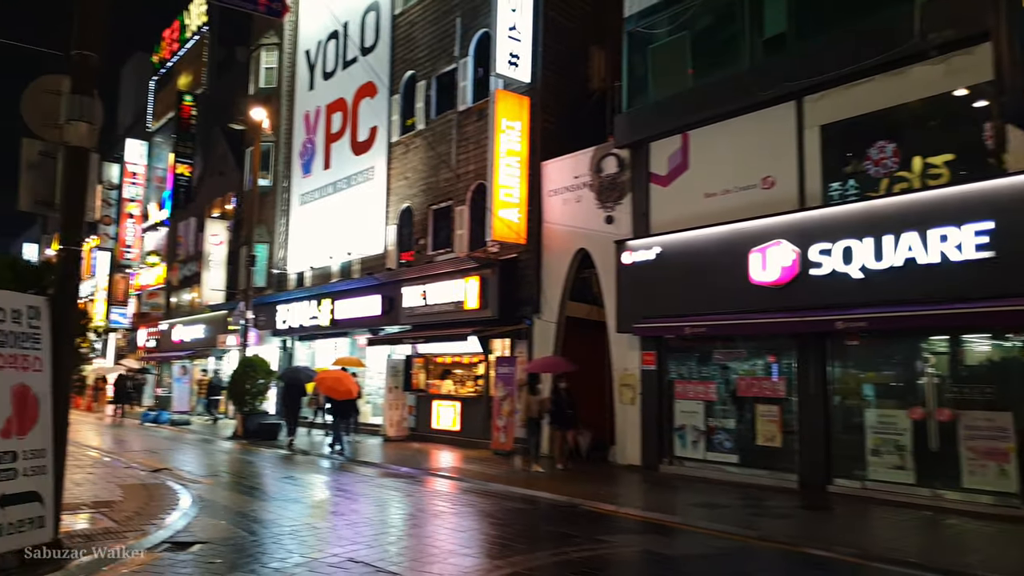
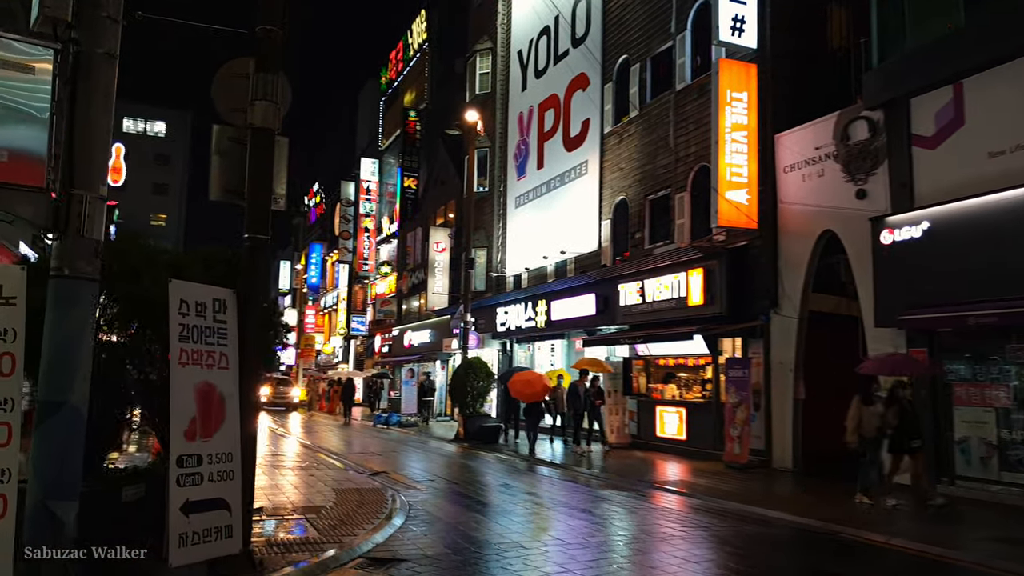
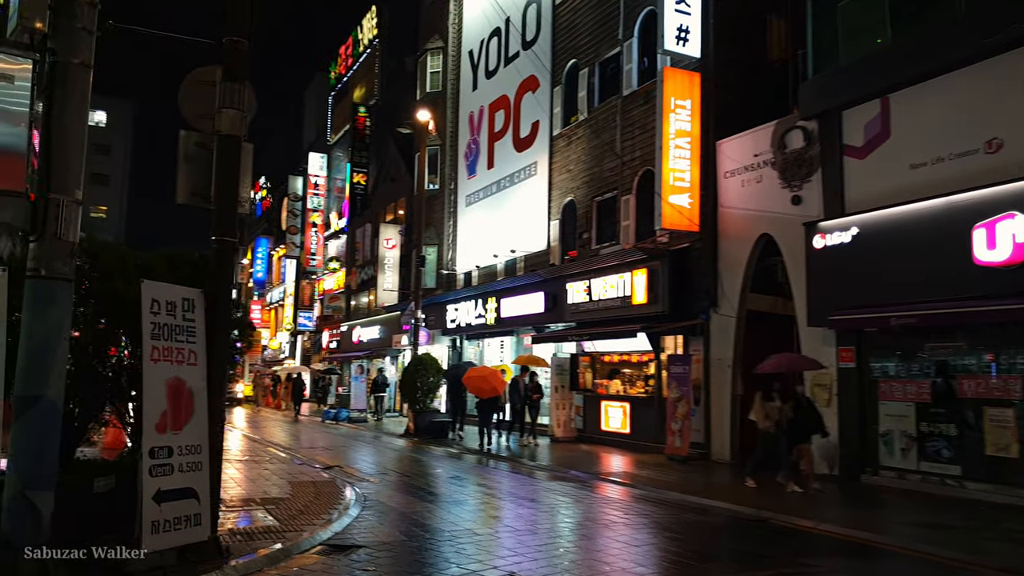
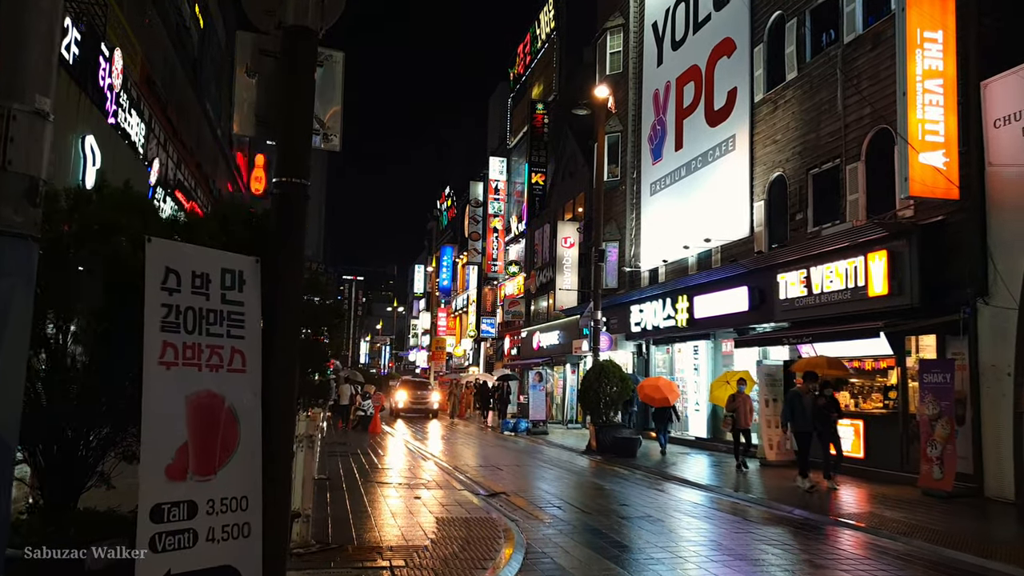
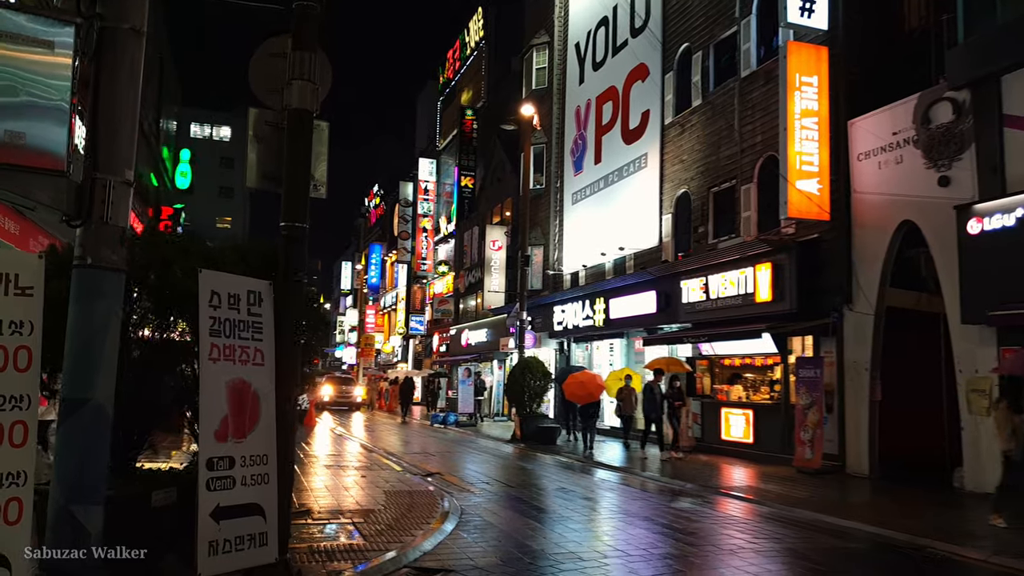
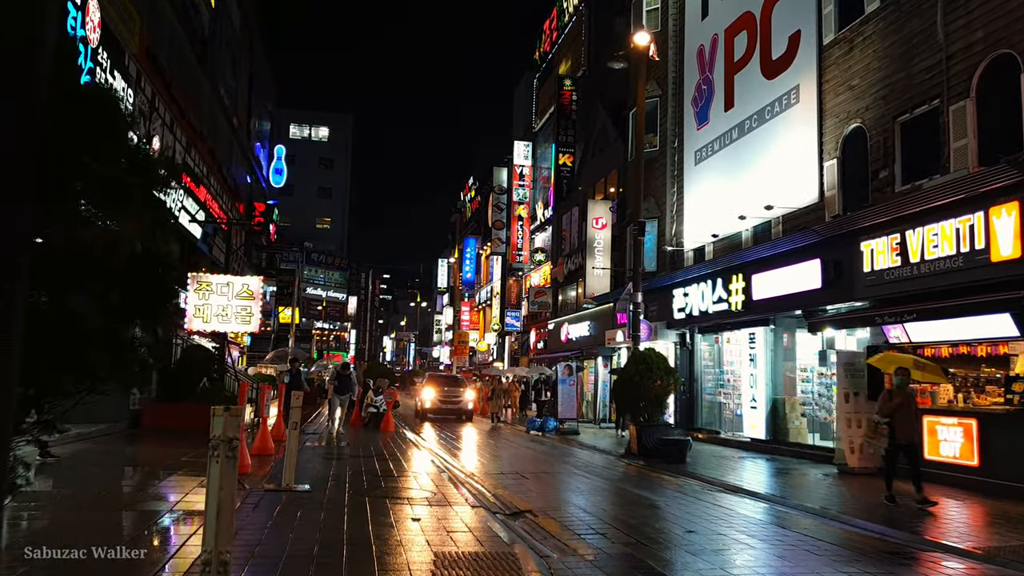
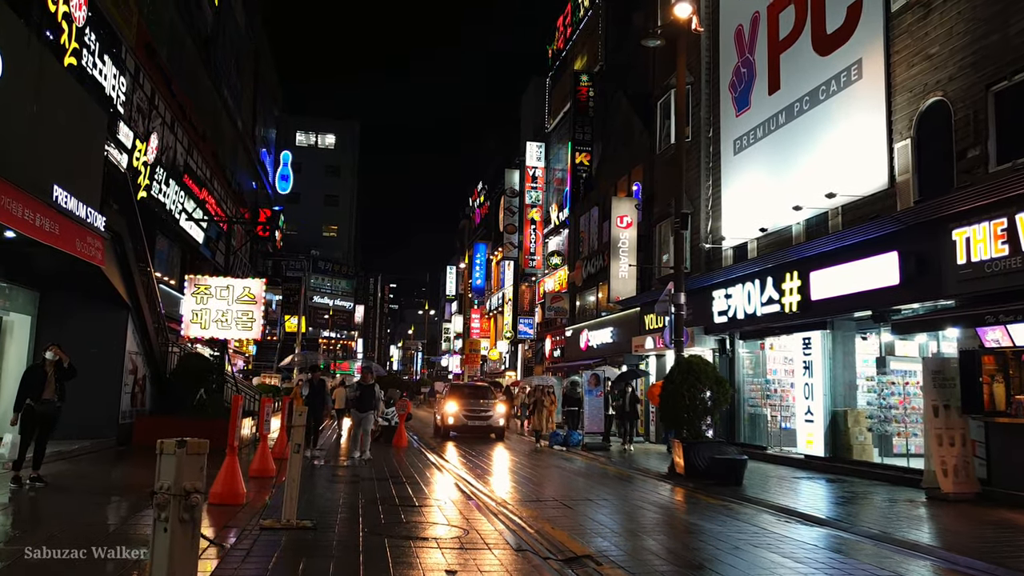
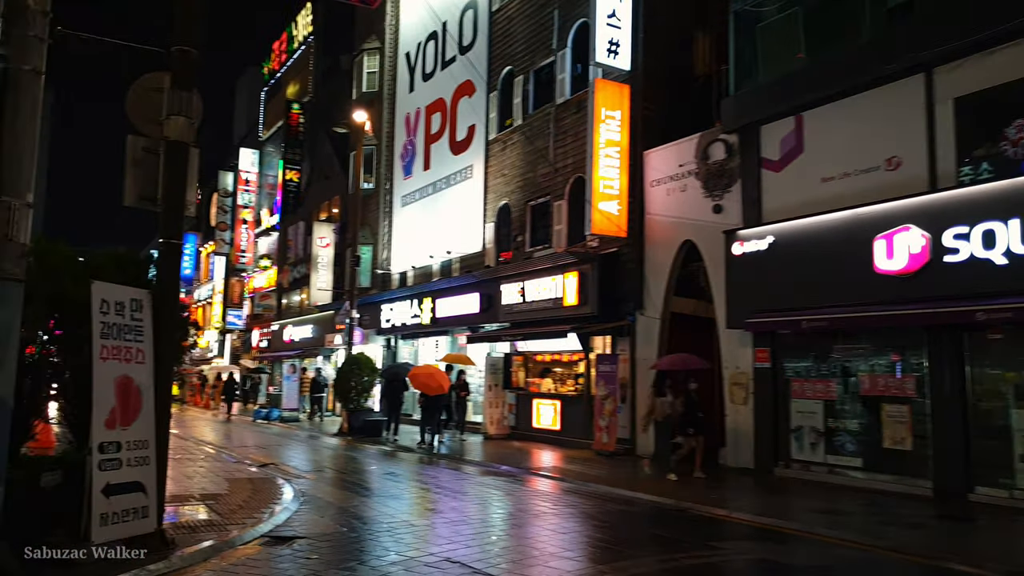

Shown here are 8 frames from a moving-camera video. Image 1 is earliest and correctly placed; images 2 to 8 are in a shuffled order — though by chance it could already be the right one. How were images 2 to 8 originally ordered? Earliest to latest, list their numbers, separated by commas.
8, 3, 2, 5, 4, 6, 7
